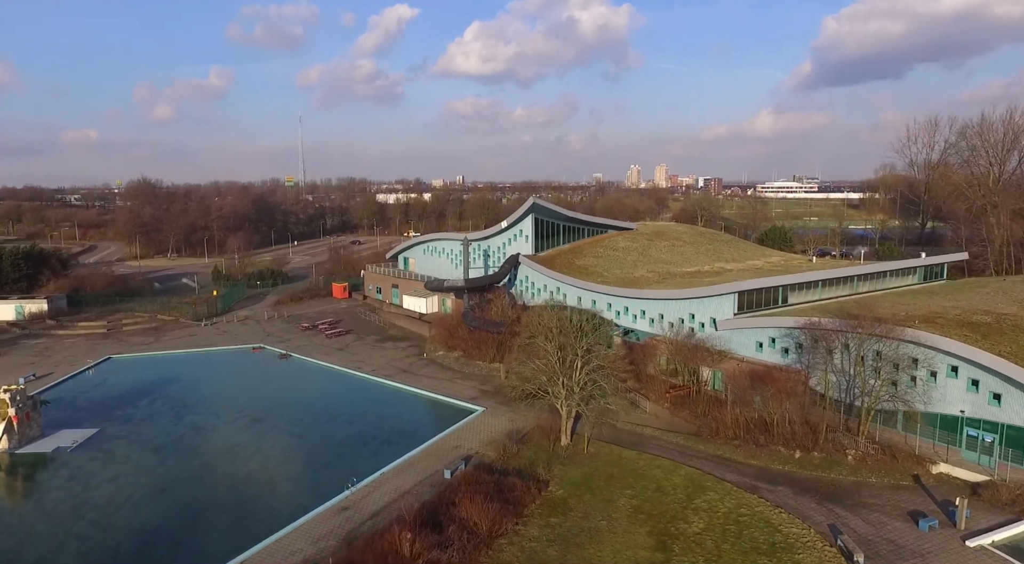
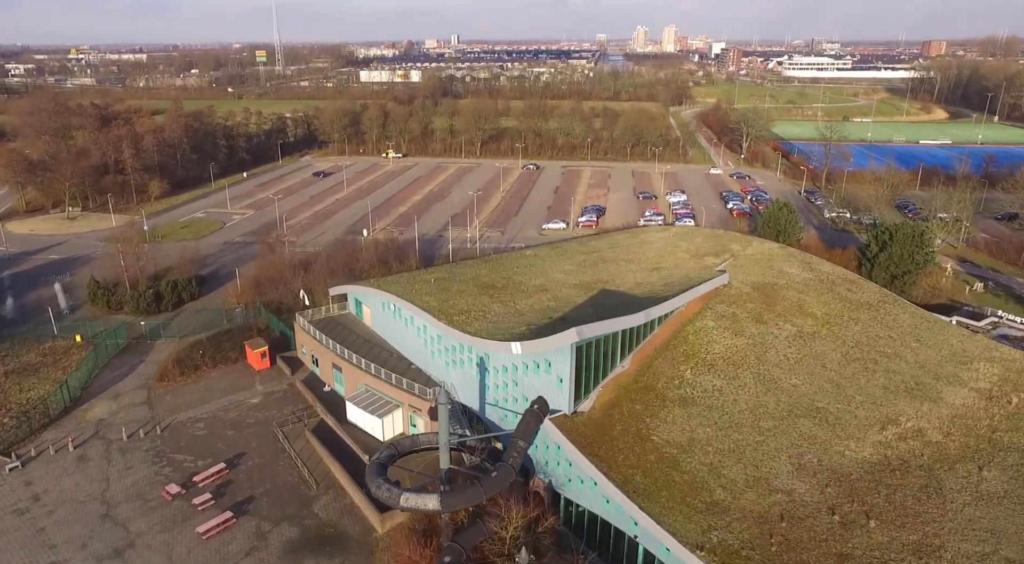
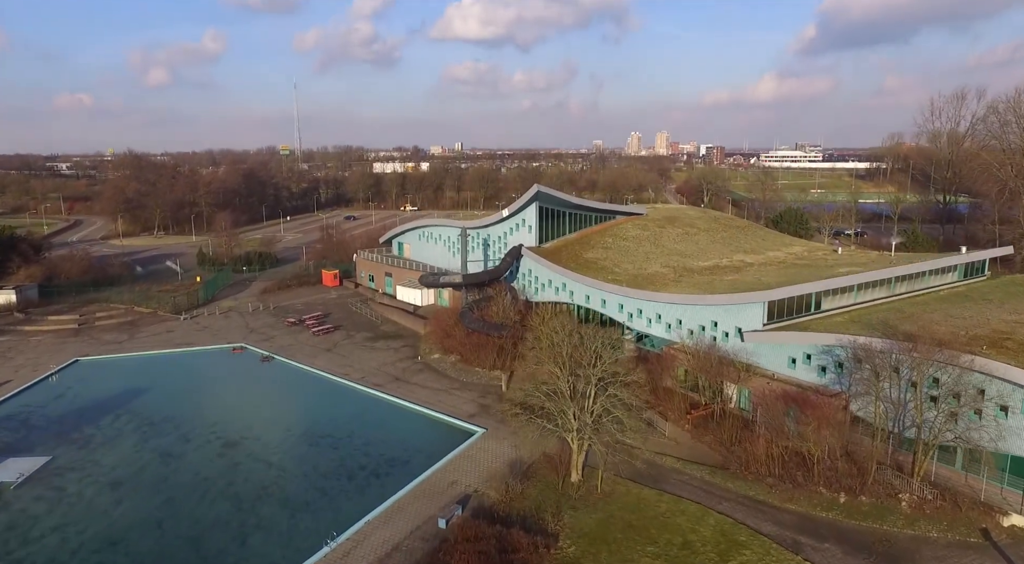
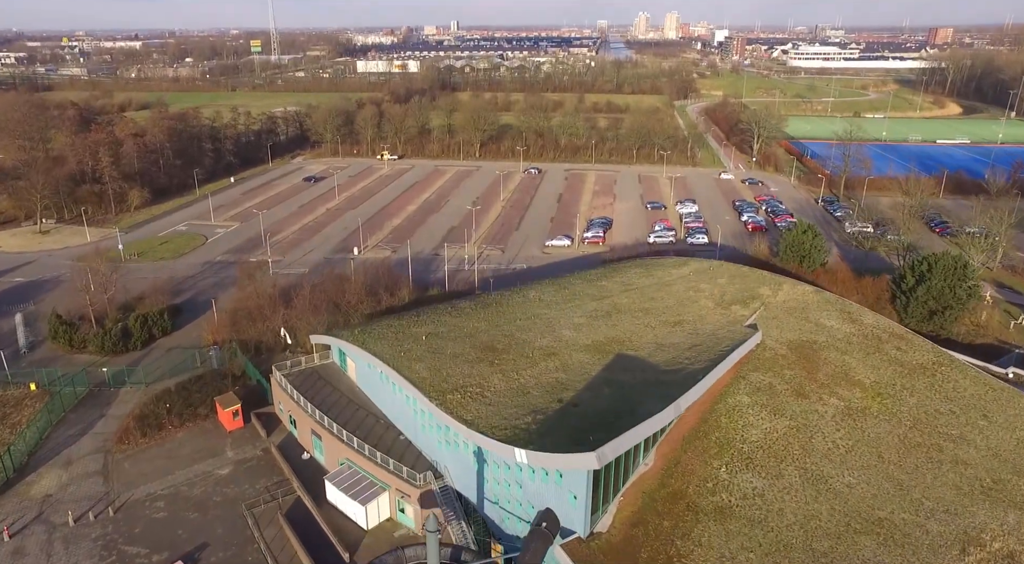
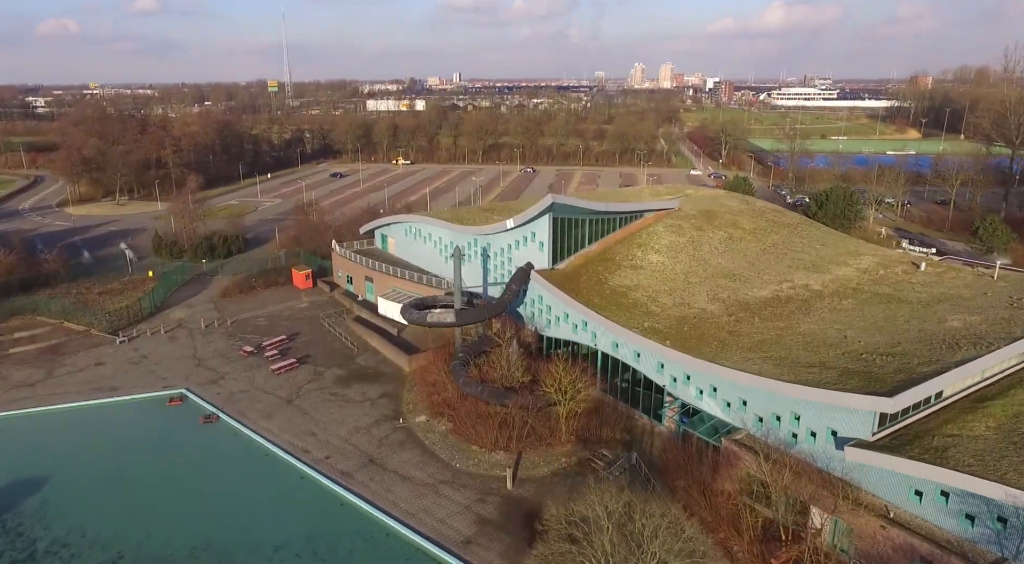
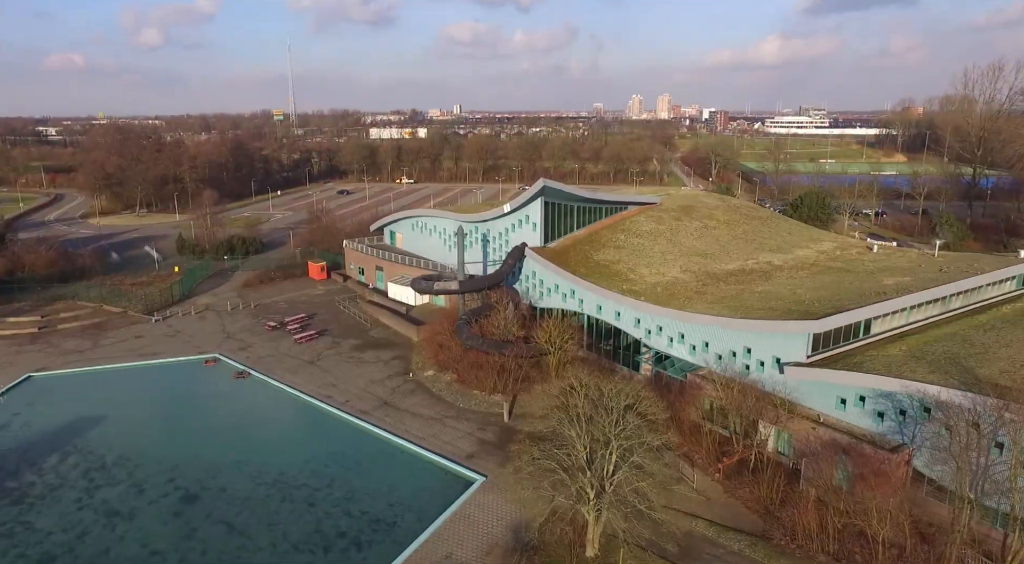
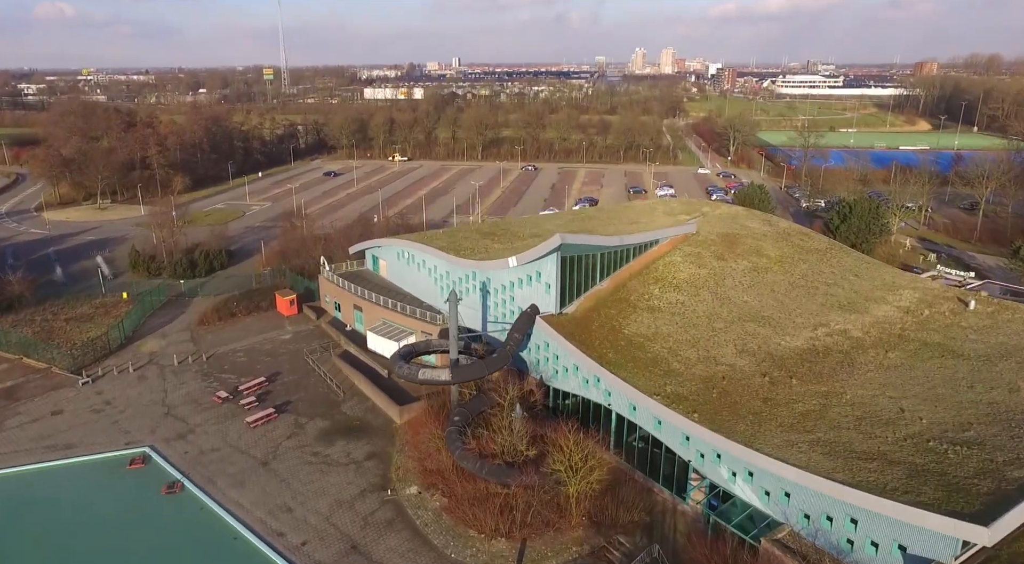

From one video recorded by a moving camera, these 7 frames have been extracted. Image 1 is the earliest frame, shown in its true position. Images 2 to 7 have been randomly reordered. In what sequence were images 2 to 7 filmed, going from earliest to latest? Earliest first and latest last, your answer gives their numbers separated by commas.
3, 6, 5, 7, 2, 4
